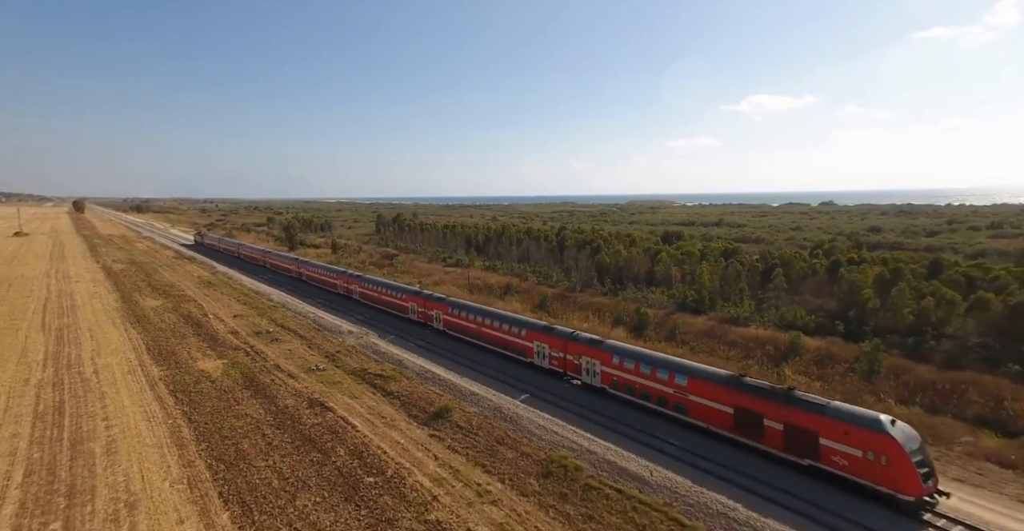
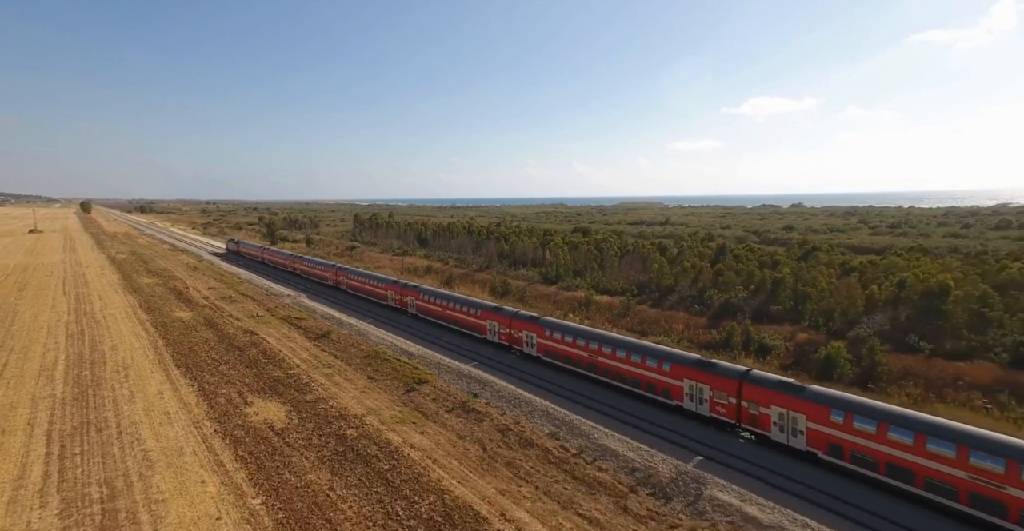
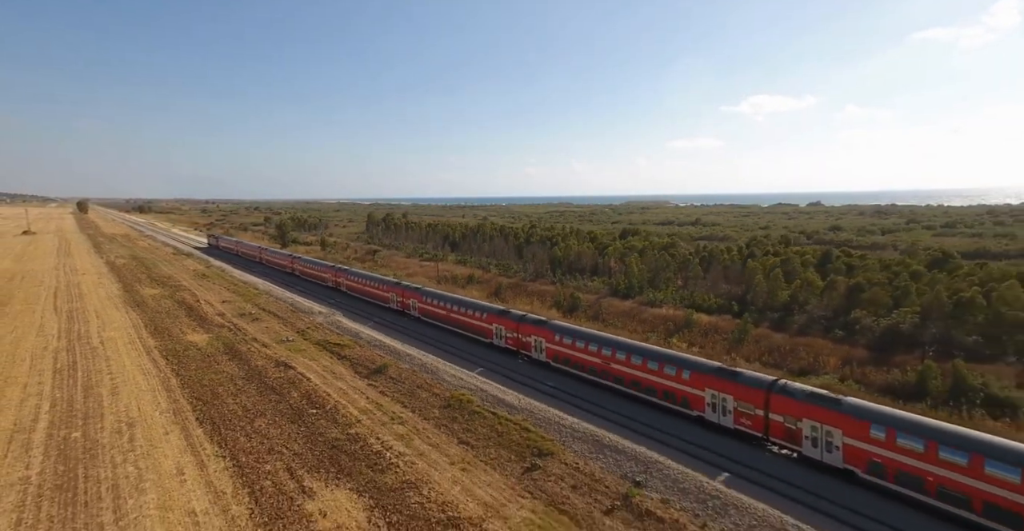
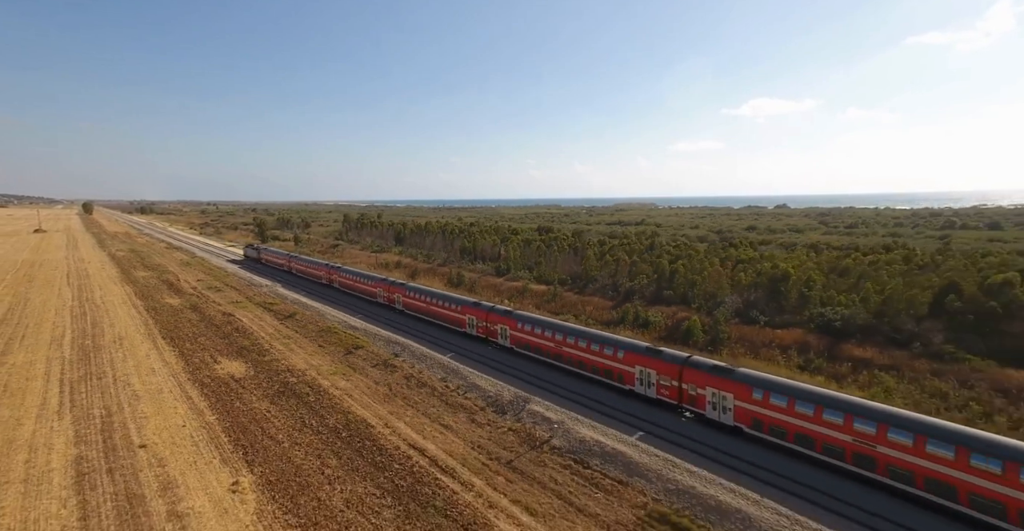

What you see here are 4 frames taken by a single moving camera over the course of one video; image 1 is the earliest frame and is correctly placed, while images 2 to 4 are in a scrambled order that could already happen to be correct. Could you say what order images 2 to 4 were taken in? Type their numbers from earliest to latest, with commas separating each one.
3, 2, 4
